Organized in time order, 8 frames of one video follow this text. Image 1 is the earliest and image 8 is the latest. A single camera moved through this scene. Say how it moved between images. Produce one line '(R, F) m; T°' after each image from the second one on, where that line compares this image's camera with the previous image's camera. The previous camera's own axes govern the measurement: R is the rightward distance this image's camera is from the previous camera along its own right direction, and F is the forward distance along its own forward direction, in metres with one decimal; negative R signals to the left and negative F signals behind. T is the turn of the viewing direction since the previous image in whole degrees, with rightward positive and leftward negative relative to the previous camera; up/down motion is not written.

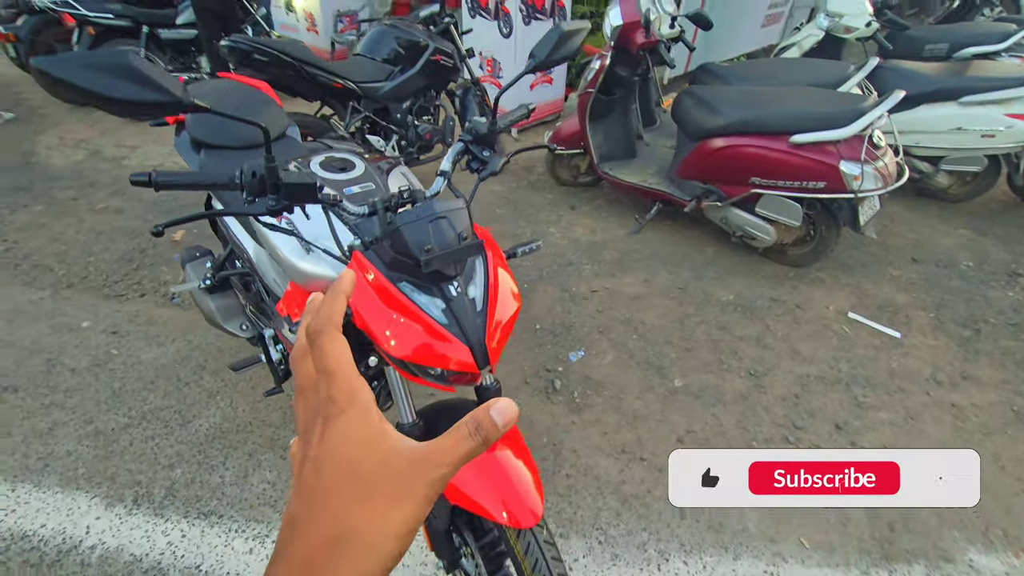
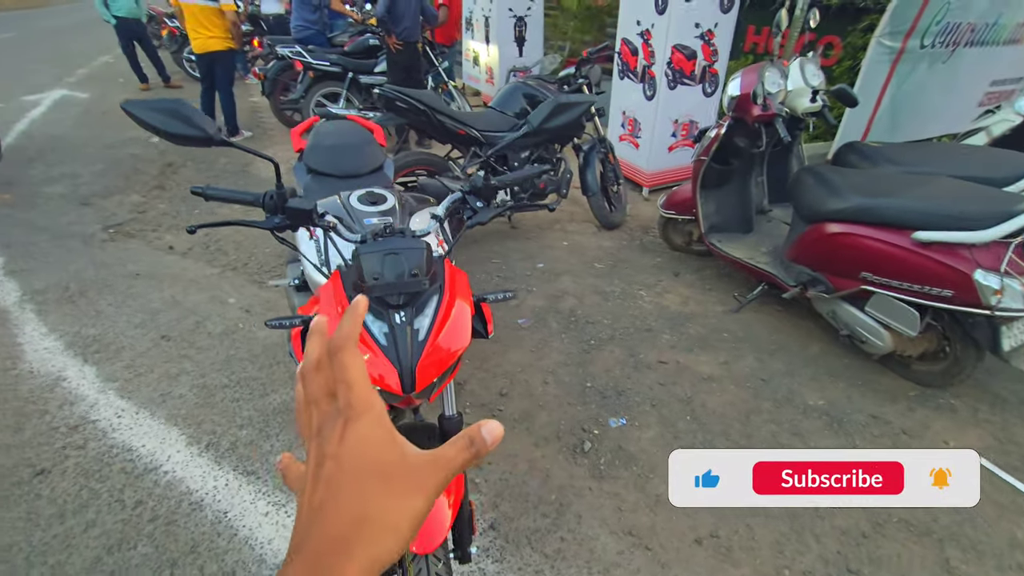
(+0.5, 0.0) m; -17°
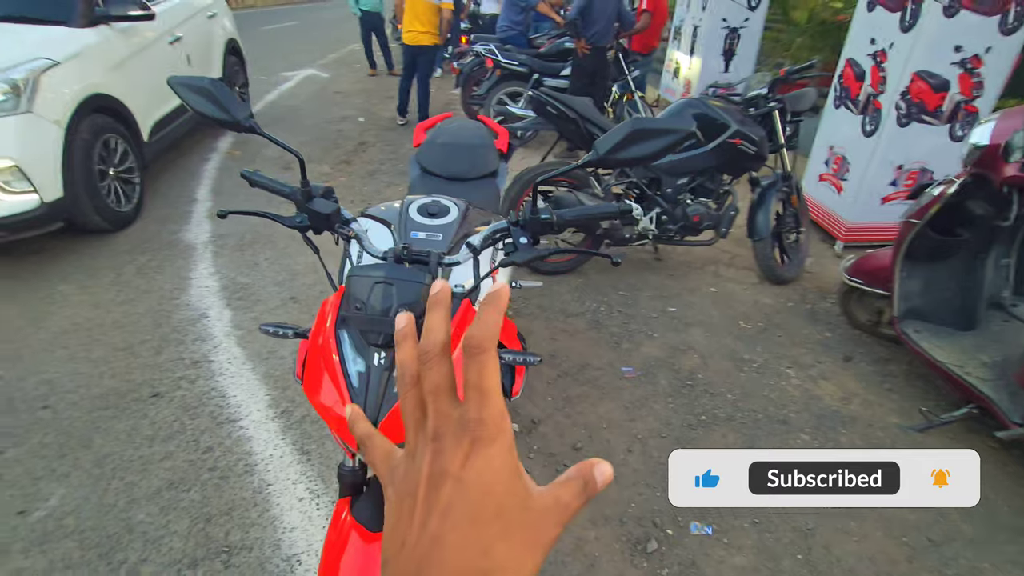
(+0.3, +0.3) m; -18°
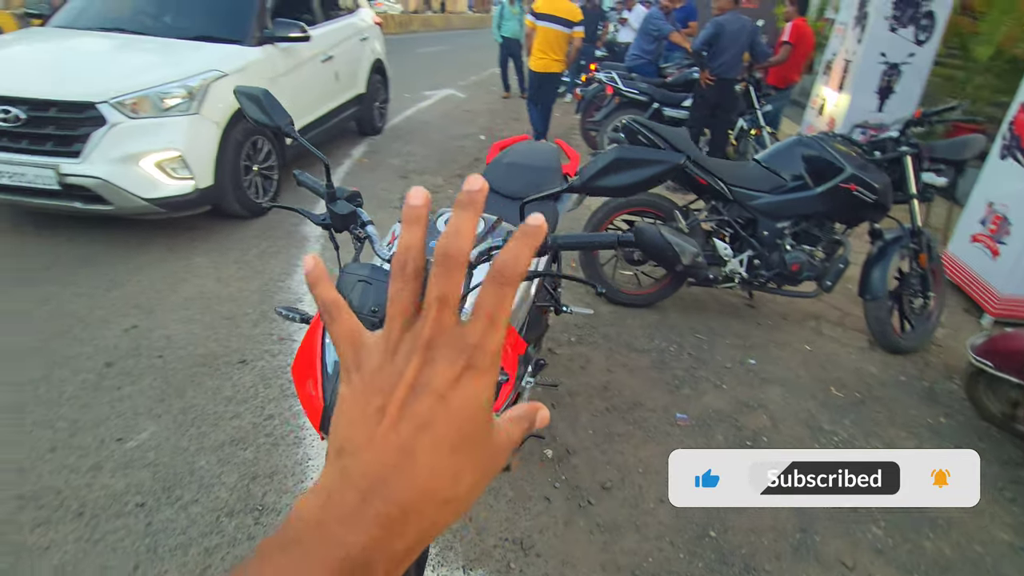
(+0.3, 0.0) m; -13°
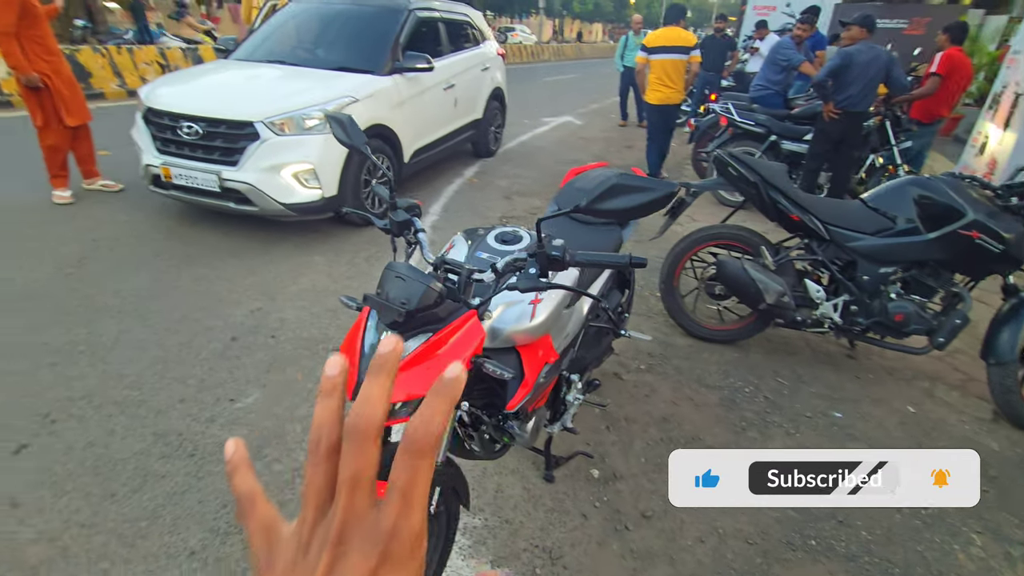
(+0.2, -0.1) m; -12°
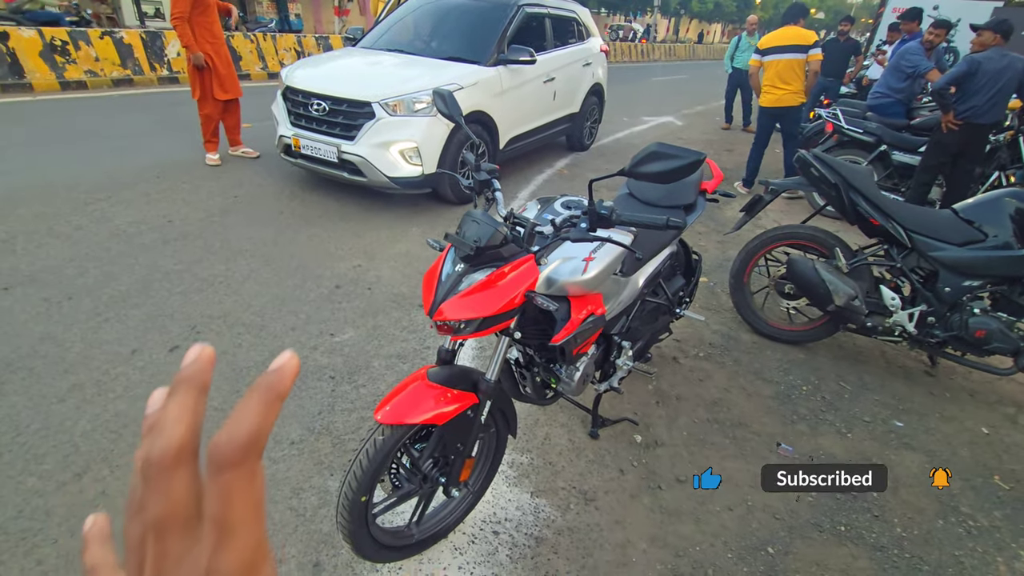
(+0.1, -0.3) m; -9°
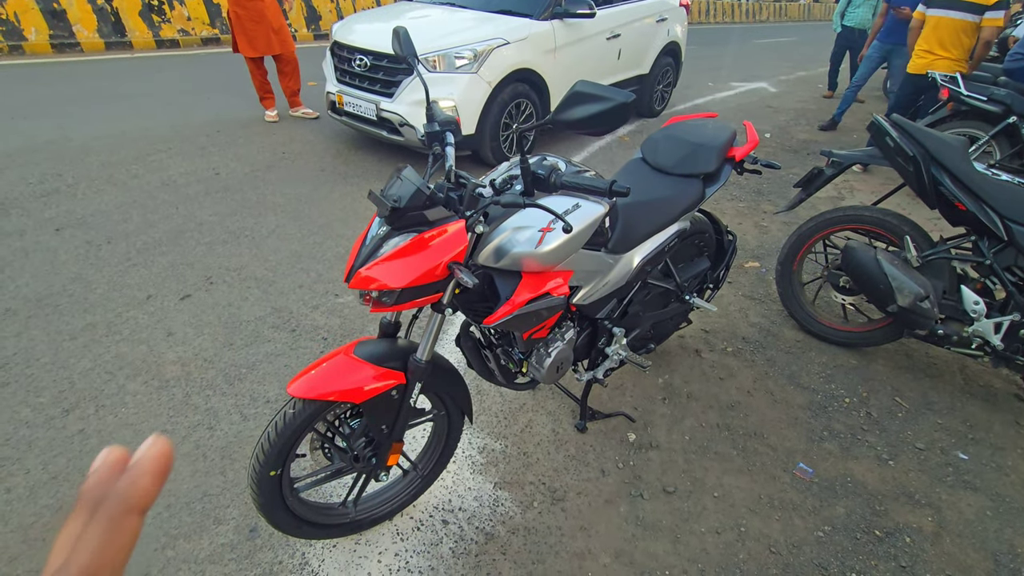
(+0.4, +0.3) m; -9°
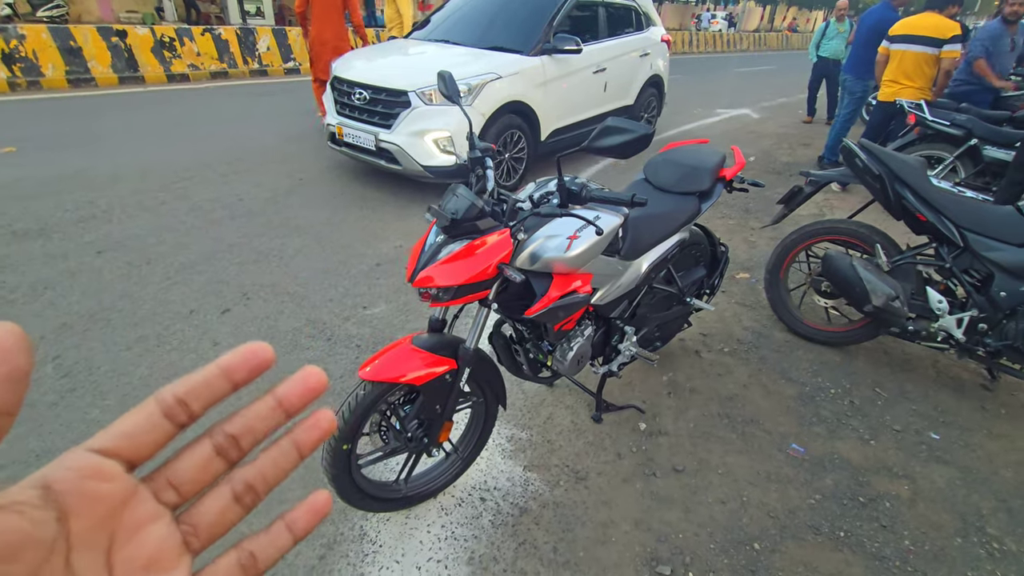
(-0.2, -0.3) m; +1°
